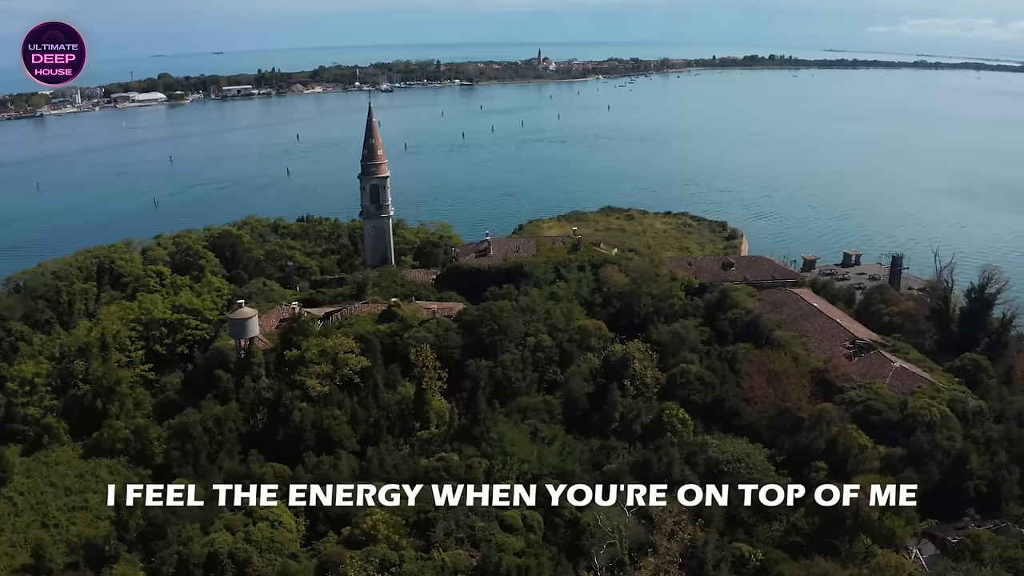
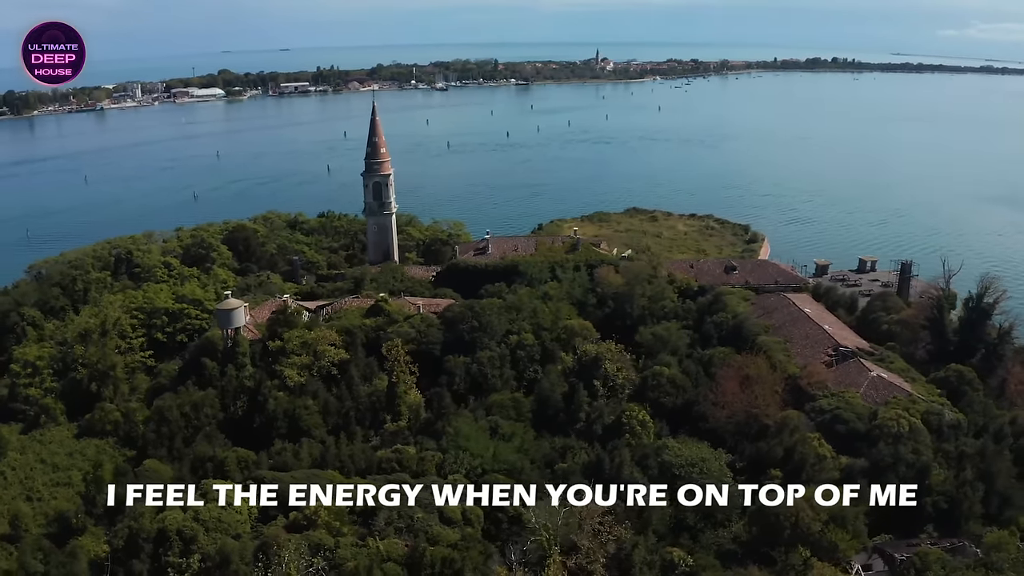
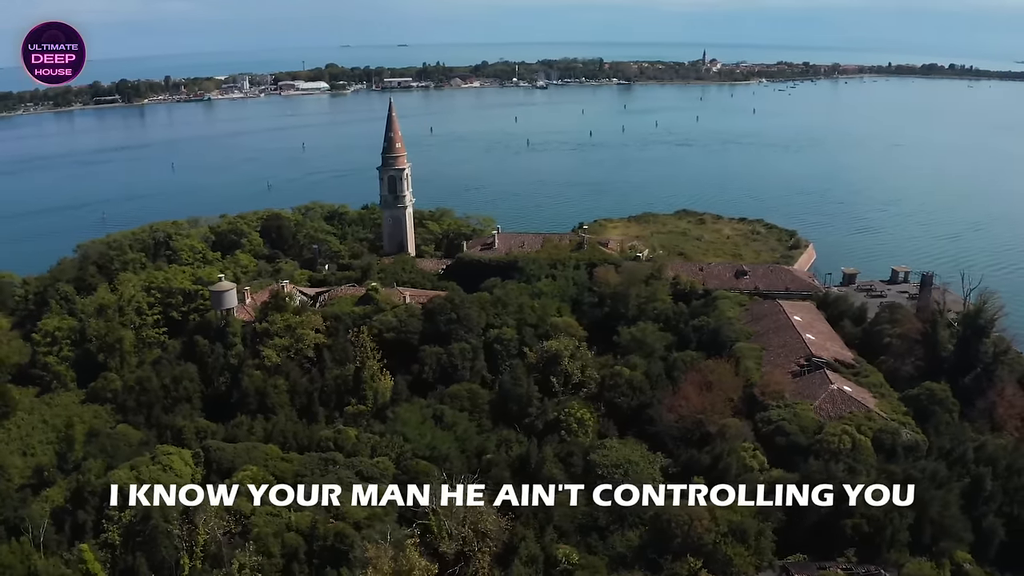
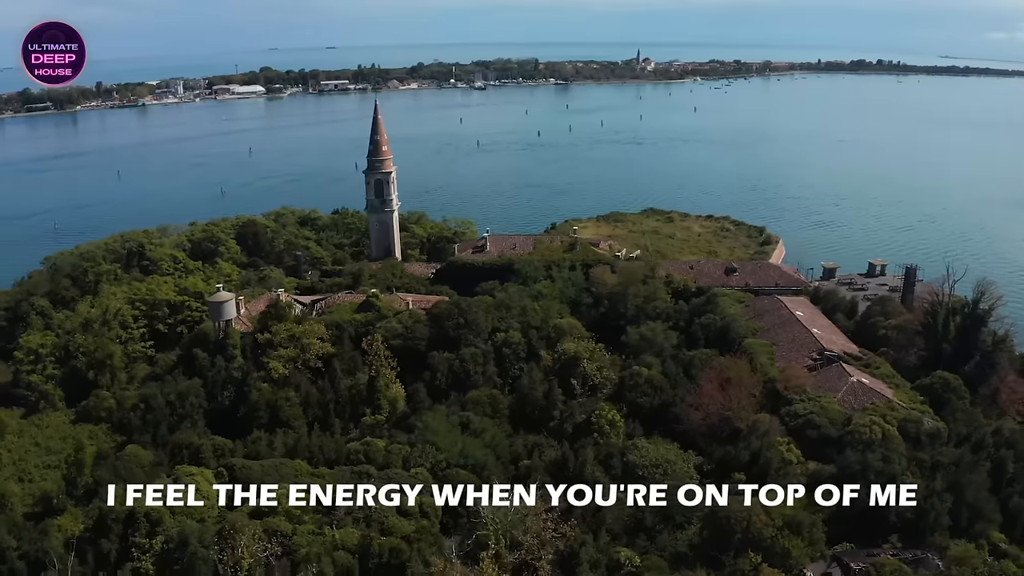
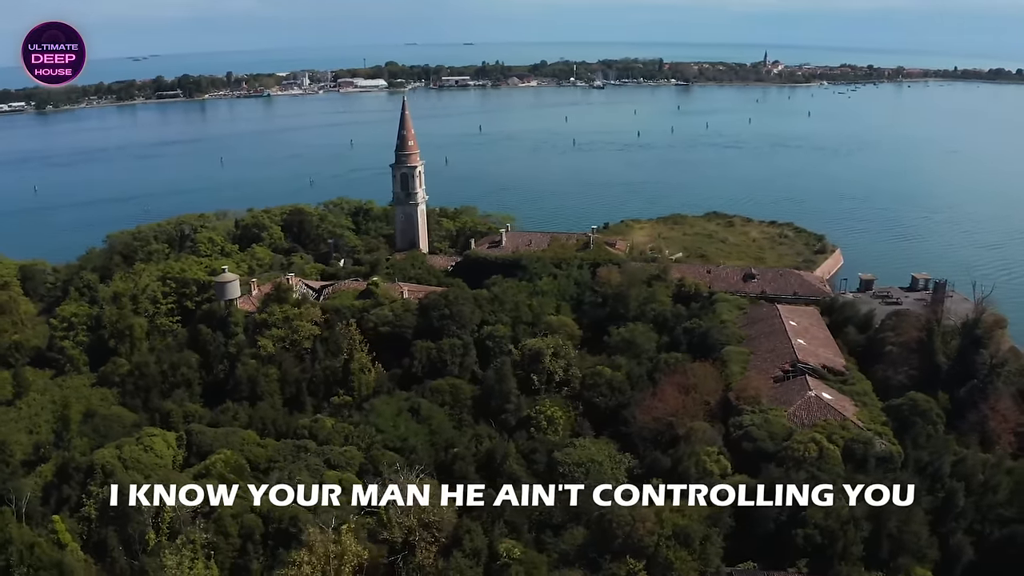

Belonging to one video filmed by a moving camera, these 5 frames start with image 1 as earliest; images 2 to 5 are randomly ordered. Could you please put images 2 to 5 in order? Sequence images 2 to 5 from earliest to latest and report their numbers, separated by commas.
2, 4, 3, 5
